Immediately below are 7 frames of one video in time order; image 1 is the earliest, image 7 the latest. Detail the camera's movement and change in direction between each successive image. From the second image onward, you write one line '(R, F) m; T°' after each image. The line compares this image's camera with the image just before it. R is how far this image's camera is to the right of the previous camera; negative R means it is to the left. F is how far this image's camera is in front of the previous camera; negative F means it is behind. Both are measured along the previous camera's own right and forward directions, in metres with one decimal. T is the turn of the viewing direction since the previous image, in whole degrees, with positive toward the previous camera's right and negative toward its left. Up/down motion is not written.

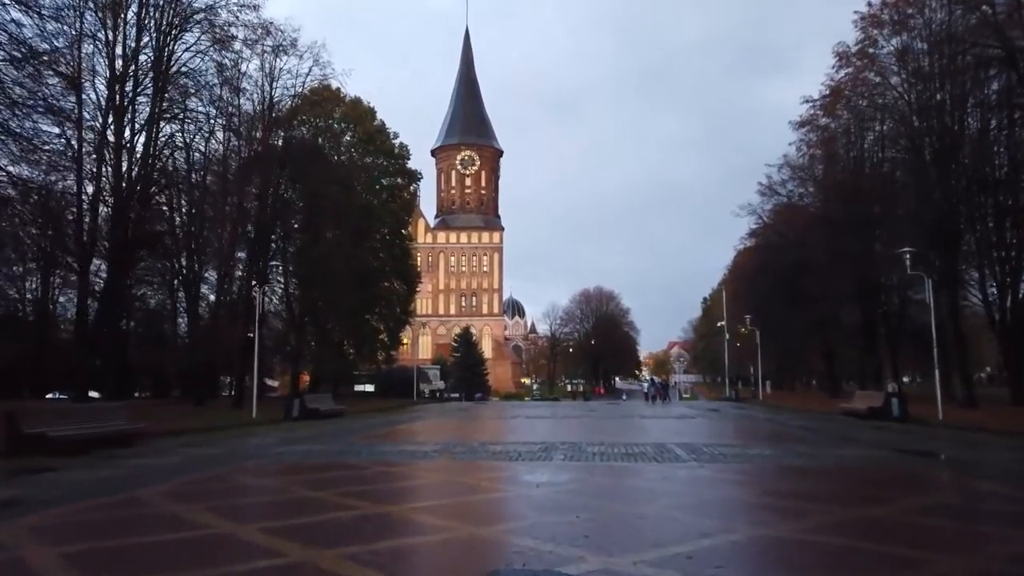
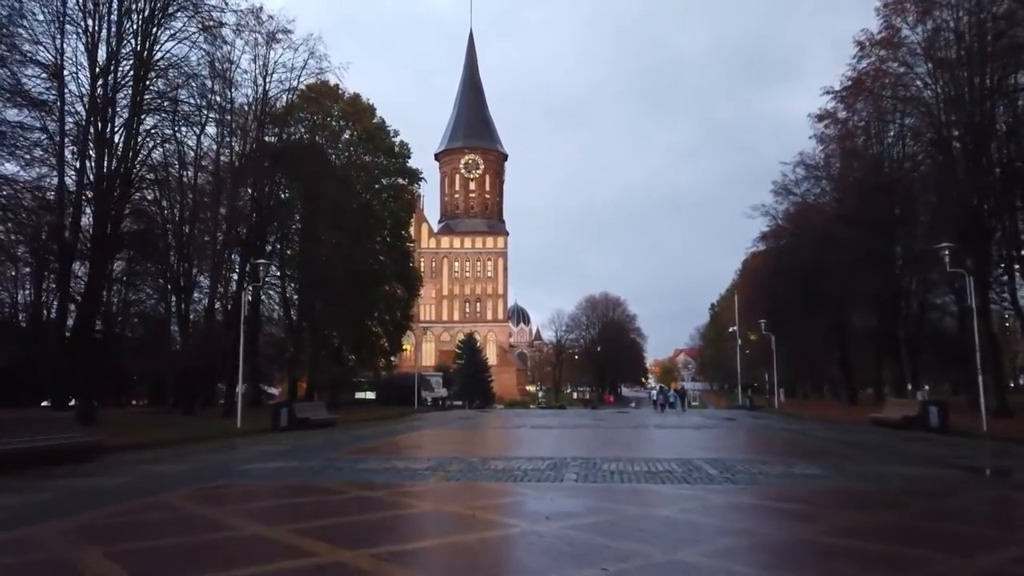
(0.0, +1.6) m; 0°
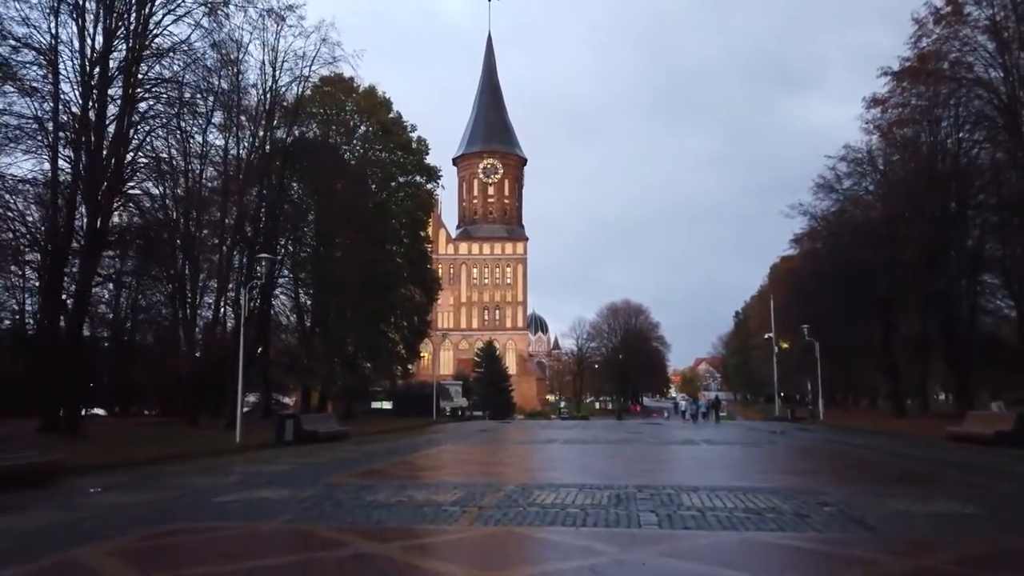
(-0.4, +2.3) m; -1°
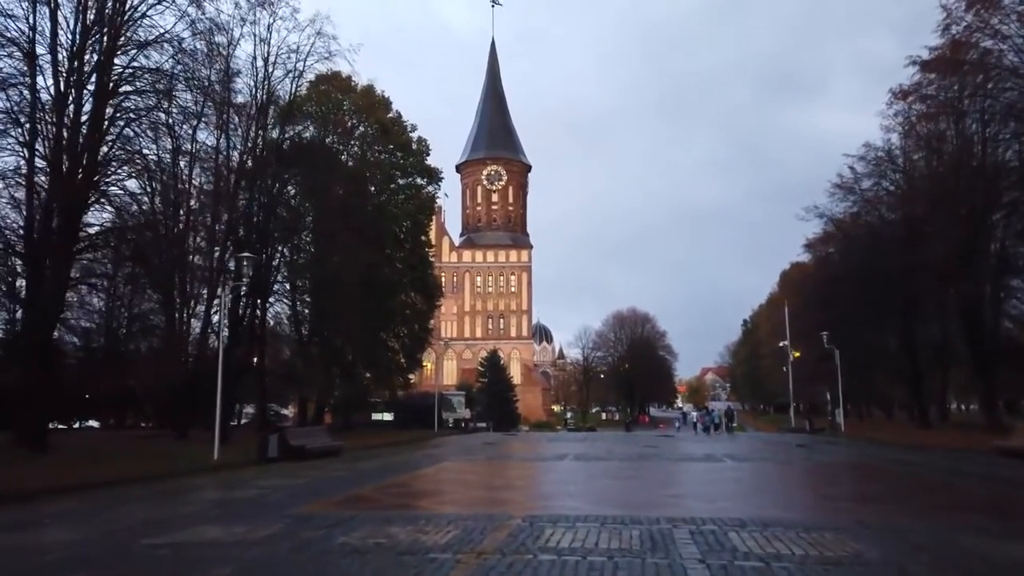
(0.0, +1.6) m; 0°
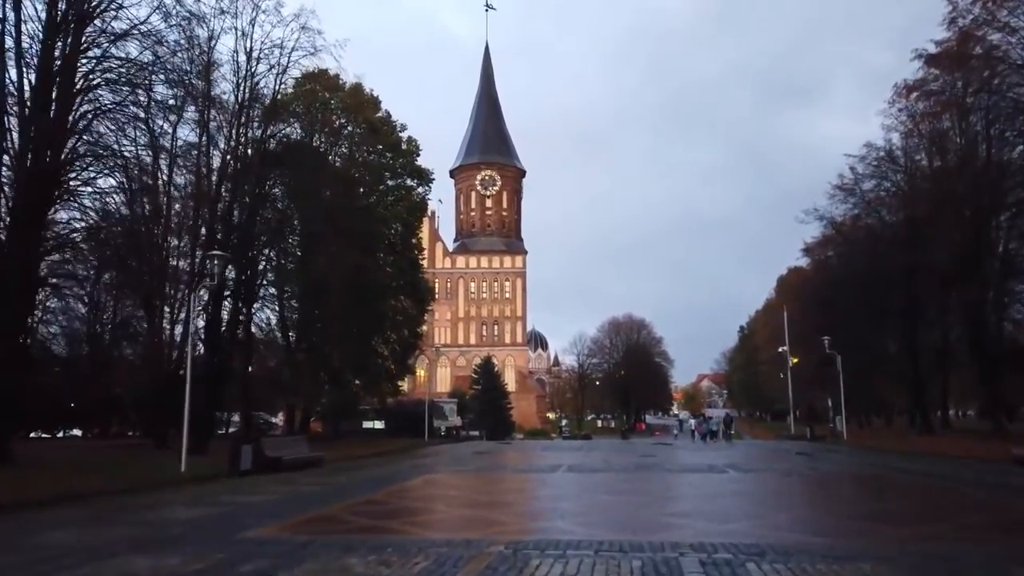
(+0.1, +1.0) m; 0°
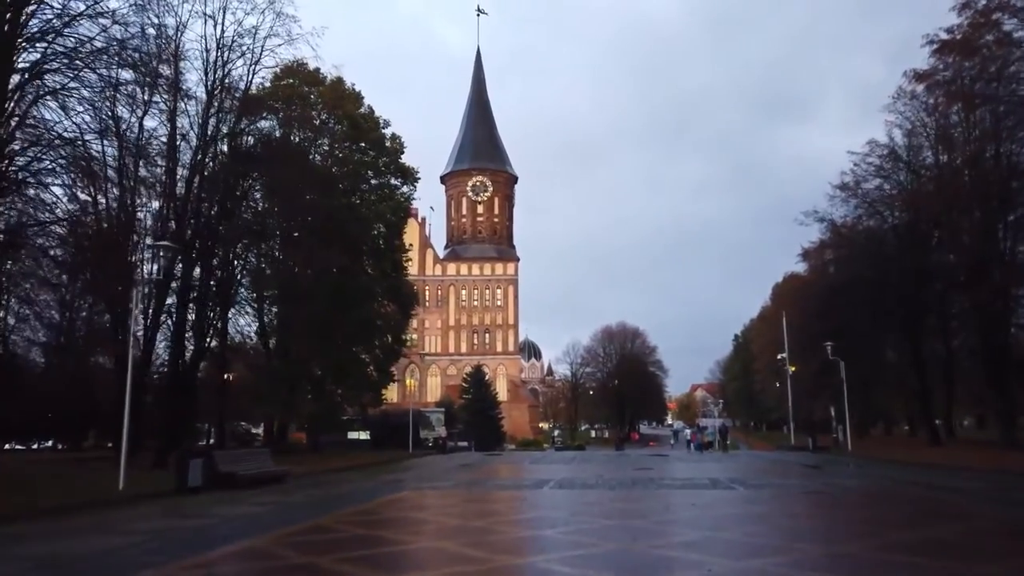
(+0.2, +1.6) m; 0°
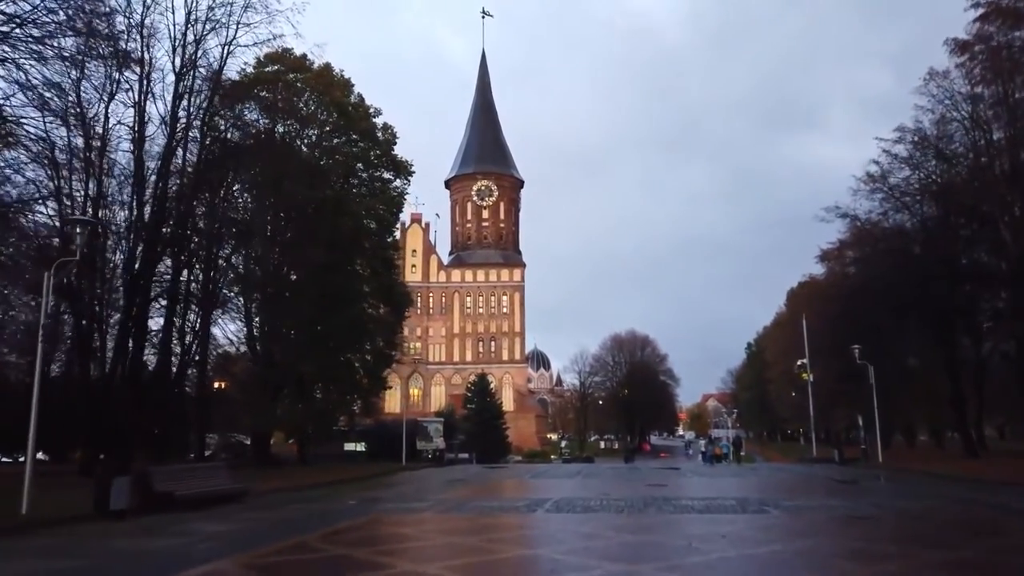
(+0.4, +2.3) m; -1°
